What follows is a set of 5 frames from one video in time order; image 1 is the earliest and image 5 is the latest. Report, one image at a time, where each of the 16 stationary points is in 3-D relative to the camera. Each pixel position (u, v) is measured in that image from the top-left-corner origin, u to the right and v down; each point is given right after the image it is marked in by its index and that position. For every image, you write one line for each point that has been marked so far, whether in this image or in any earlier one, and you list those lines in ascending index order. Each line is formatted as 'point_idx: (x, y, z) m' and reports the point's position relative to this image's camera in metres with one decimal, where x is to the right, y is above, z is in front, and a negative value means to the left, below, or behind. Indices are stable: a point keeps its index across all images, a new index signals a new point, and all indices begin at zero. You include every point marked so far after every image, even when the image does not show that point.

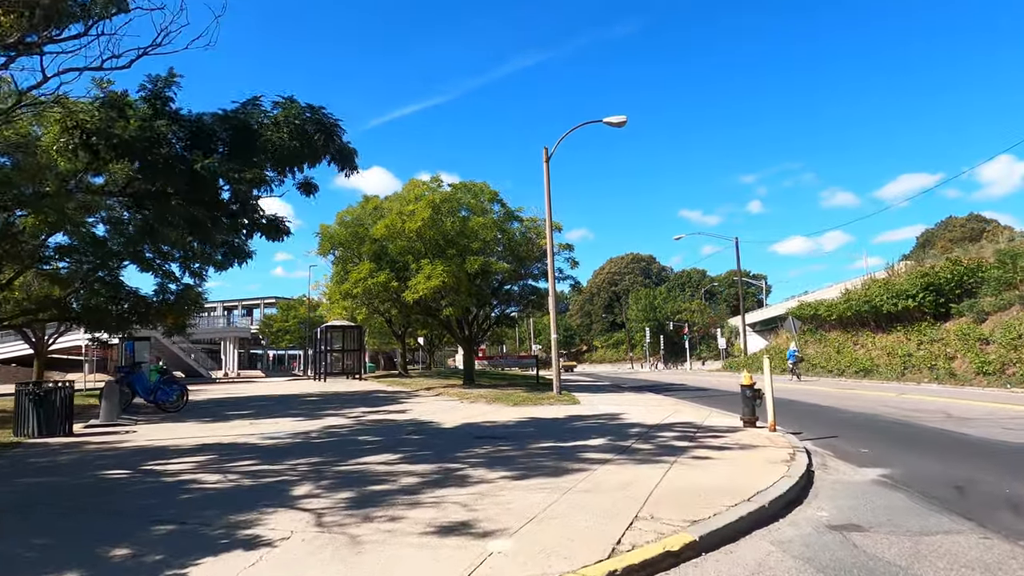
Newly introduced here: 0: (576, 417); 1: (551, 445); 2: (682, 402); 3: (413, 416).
0: (+1.3, -2.6, +13.2) m
1: (+0.6, -2.3, +9.5) m
2: (+4.5, -3.0, +17.3) m
3: (-2.2, -2.8, +14.5) m
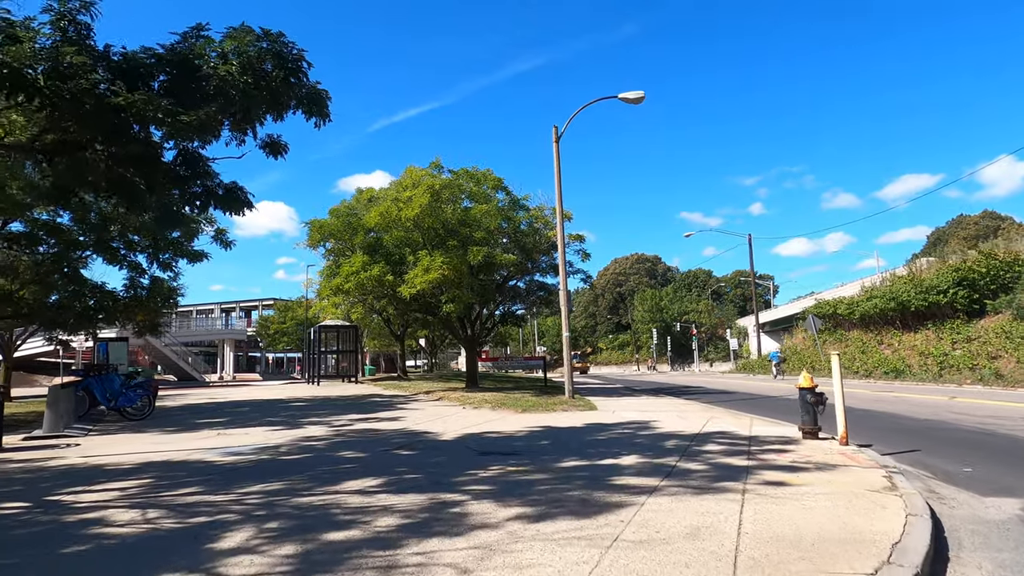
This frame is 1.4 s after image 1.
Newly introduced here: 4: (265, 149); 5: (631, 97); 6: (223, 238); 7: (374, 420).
0: (+1.5, -2.4, +11.3) m
1: (+0.7, -2.0, +7.5) m
2: (+4.7, -2.8, +15.4) m
3: (-2.0, -2.6, +12.6) m
4: (-3.2, +1.8, +8.6) m
5: (+3.4, +5.5, +18.8) m
6: (-7.3, +1.2, +16.6) m
7: (-2.9, -2.7, +13.6) m
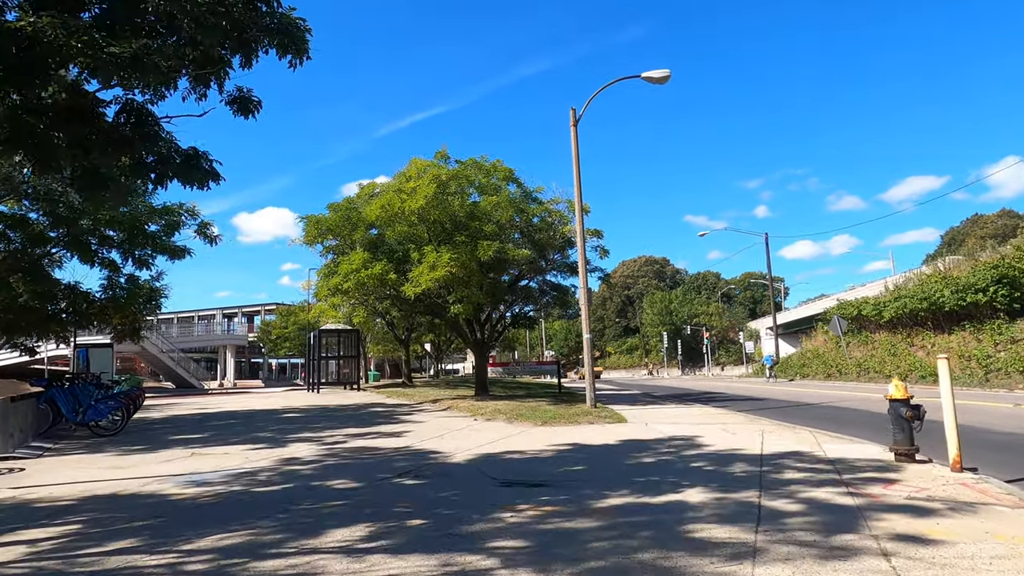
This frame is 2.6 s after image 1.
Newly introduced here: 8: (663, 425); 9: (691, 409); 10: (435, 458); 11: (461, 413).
0: (+1.8, -2.3, +9.5) m
1: (+1.0, -1.9, +5.8) m
2: (+5.1, -2.7, +13.6) m
3: (-1.7, -2.6, +10.9) m
4: (-3.0, +1.9, +7.0) m
5: (+3.8, +5.5, +17.1) m
6: (-6.9, +1.3, +14.9) m
7: (-2.5, -2.7, +11.9) m
8: (+2.8, -2.6, +12.4) m
9: (+4.7, -3.2, +17.1) m
10: (-1.0, -2.3, +9.0) m
11: (-1.2, -3.0, +15.7) m
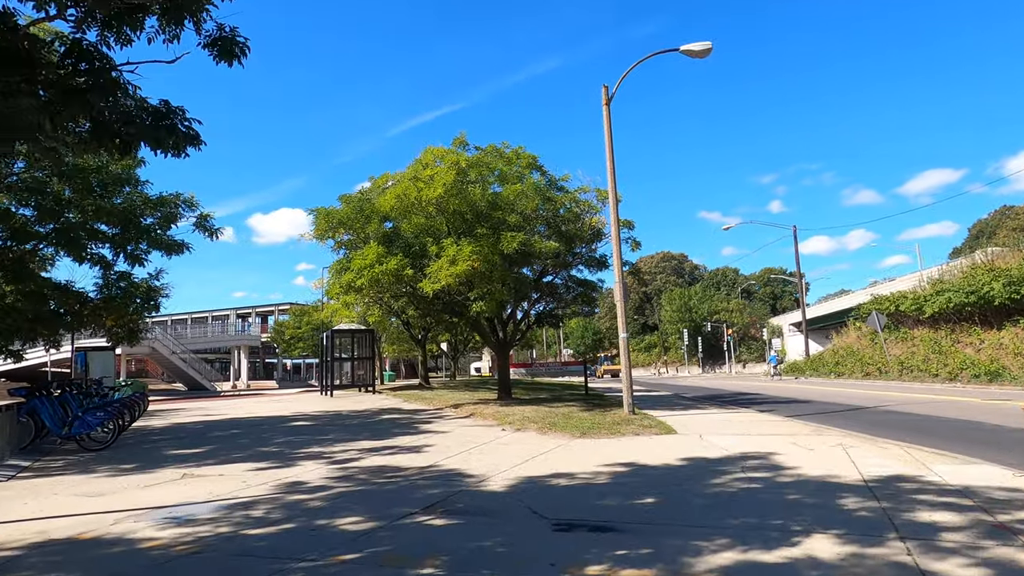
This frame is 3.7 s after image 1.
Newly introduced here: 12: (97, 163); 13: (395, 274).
0: (+2.3, -2.2, +8.0) m
1: (+1.5, -1.8, +4.3) m
2: (+5.7, -2.6, +12.0) m
3: (-1.1, -2.5, +9.4) m
4: (-2.5, +2.0, +5.5) m
5: (+4.4, +5.7, +15.6) m
6: (-6.3, +1.3, +13.6) m
7: (-1.9, -2.6, +10.5) m
8: (+3.4, -2.5, +10.8) m
9: (+5.4, -3.0, +15.5) m
10: (-0.5, -2.2, +7.5) m
11: (-0.5, -2.9, +14.3) m
12: (-8.3, +2.5, +13.0) m
13: (-3.0, +0.4, +17.0) m
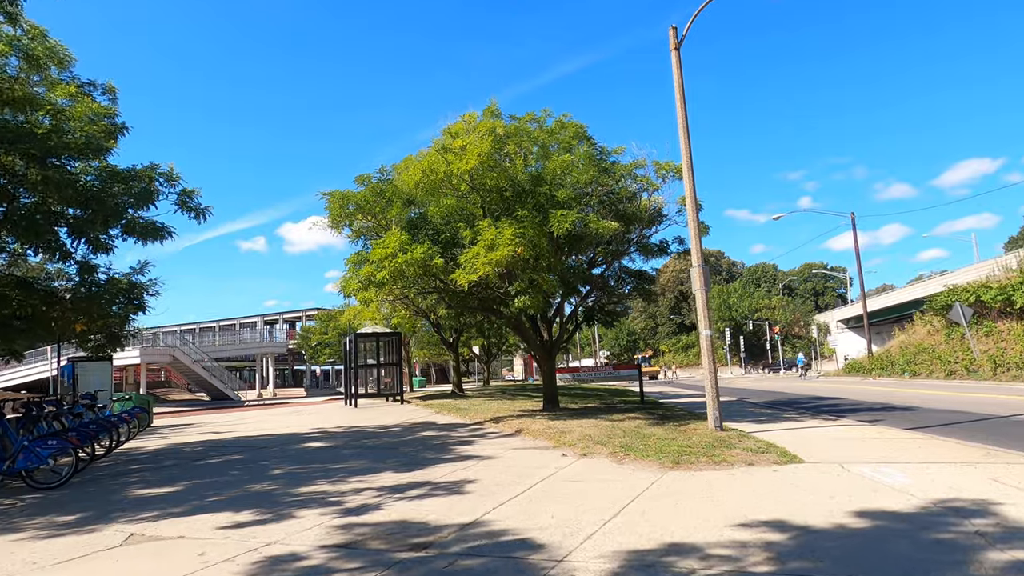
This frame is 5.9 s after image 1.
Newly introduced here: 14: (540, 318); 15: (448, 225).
0: (+3.1, -1.9, +5.1) m
1: (+2.0, -1.5, +1.4) m
2: (+6.6, -2.2, +9.0) m
3: (-0.3, -2.3, +6.6) m
4: (-2.0, +2.2, +2.8) m
5: (+5.3, +6.0, +12.6) m
6: (-5.4, +1.4, +11.0) m
7: (-1.1, -2.4, +7.7) m
8: (+4.3, -2.2, +7.9) m
9: (+6.4, -2.7, +12.5) m
10: (+0.2, -2.0, +4.7) m
11: (+0.5, -2.7, +11.5) m
12: (-7.4, +2.6, +10.6) m
13: (-1.9, +0.5, +14.3) m
14: (+0.8, -0.8, +18.5) m
15: (-1.5, +1.5, +15.5) m
